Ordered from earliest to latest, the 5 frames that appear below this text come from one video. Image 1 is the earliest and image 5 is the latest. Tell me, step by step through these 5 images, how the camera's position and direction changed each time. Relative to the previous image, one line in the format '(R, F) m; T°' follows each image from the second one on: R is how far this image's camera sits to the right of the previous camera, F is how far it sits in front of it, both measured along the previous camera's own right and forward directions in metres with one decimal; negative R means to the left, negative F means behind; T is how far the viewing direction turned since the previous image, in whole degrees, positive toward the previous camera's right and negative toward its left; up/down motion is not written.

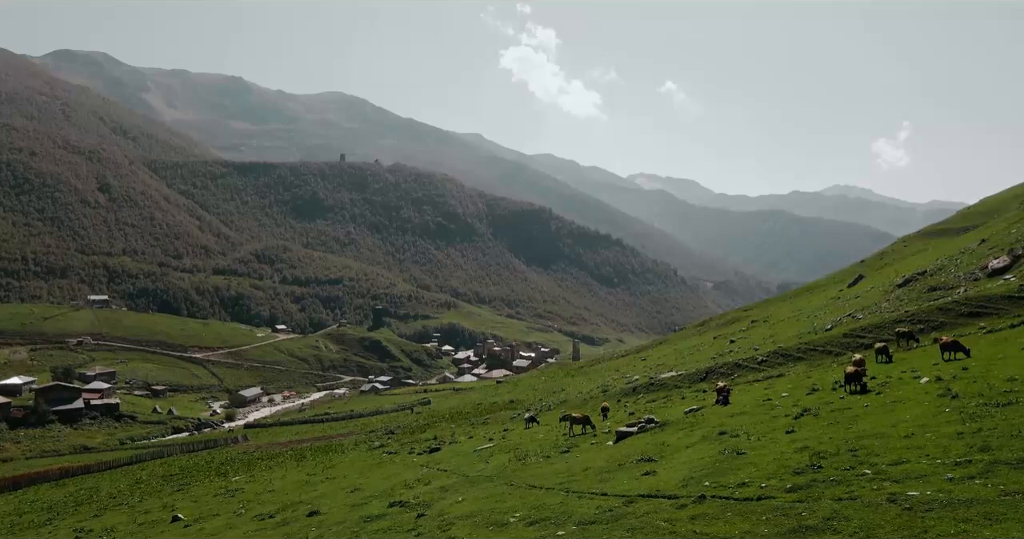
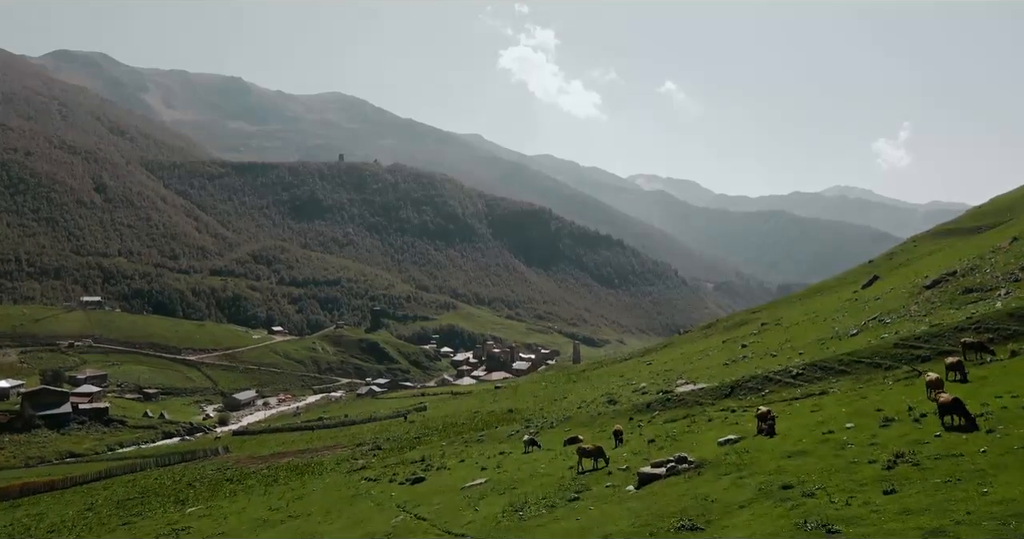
(+0.1, +3.9) m; 0°
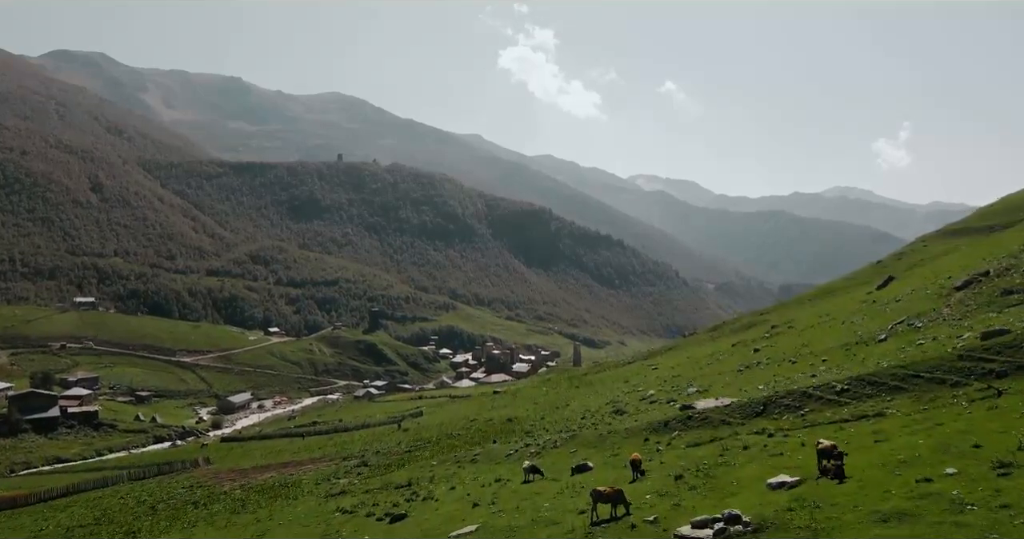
(+0.1, +3.6) m; 0°
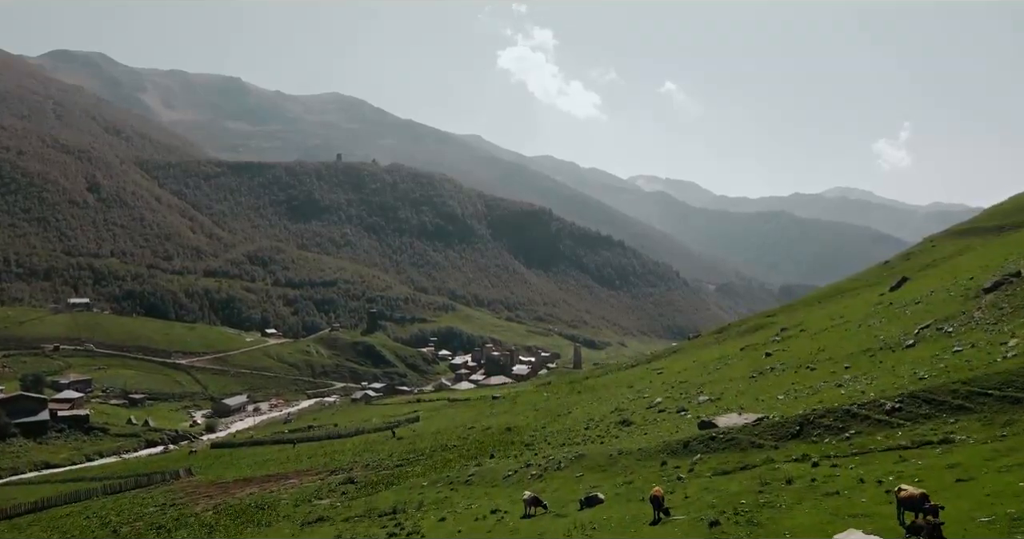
(+0.1, +3.0) m; 0°
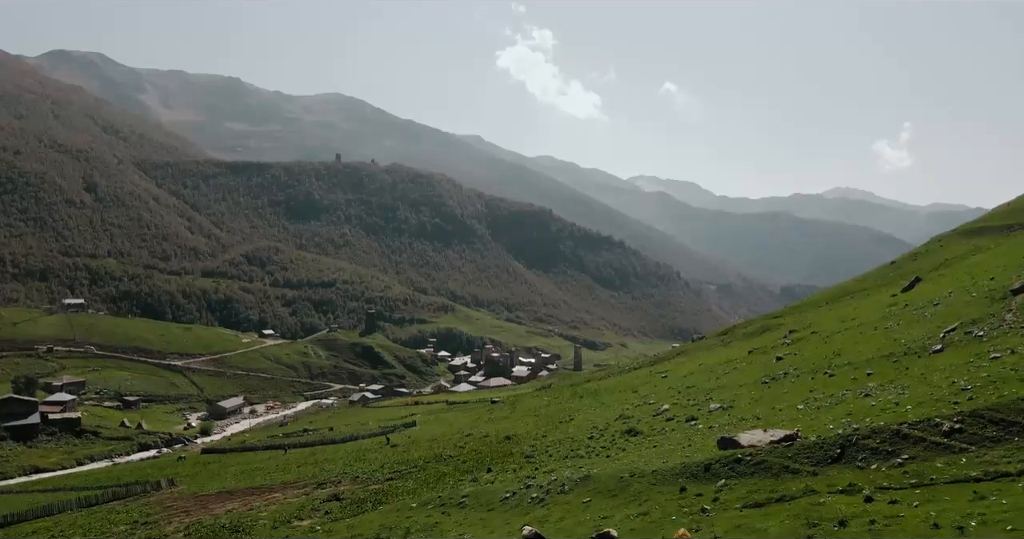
(+0.1, +2.6) m; 0°
